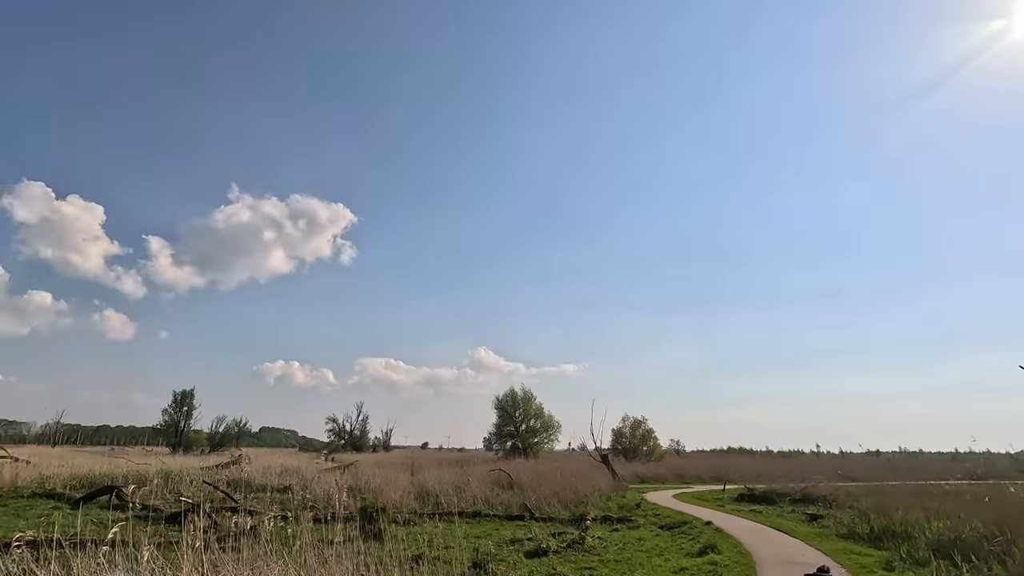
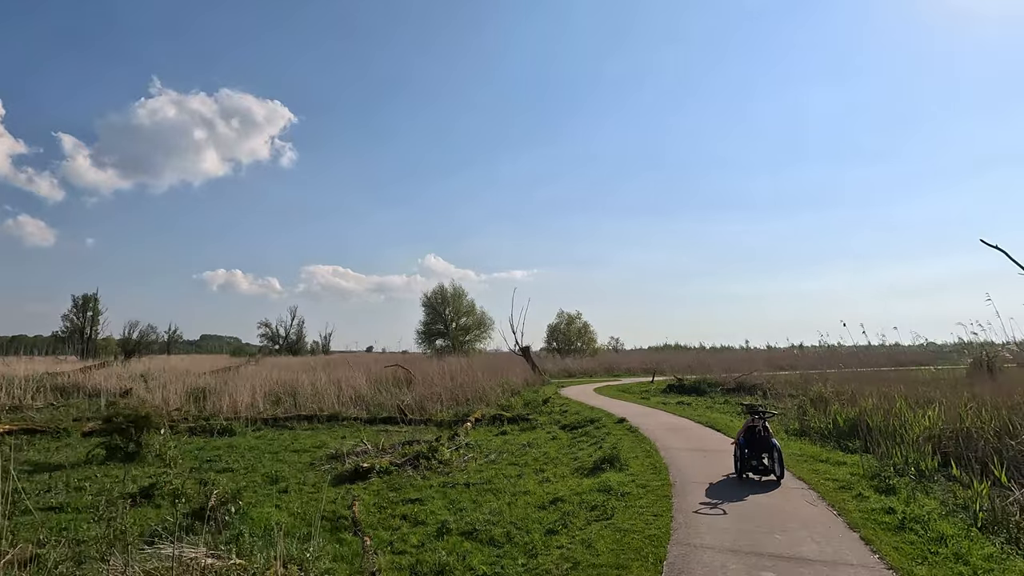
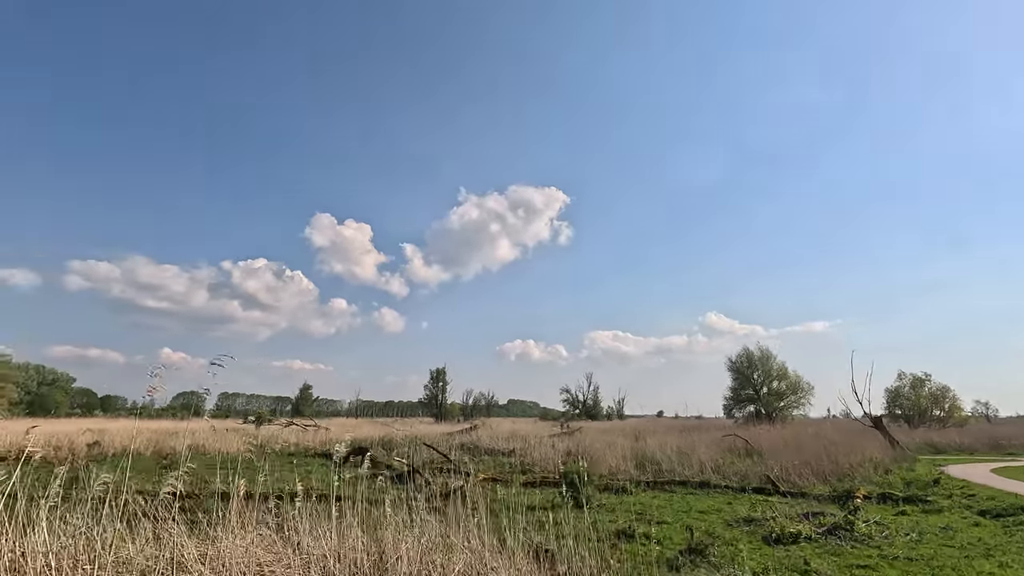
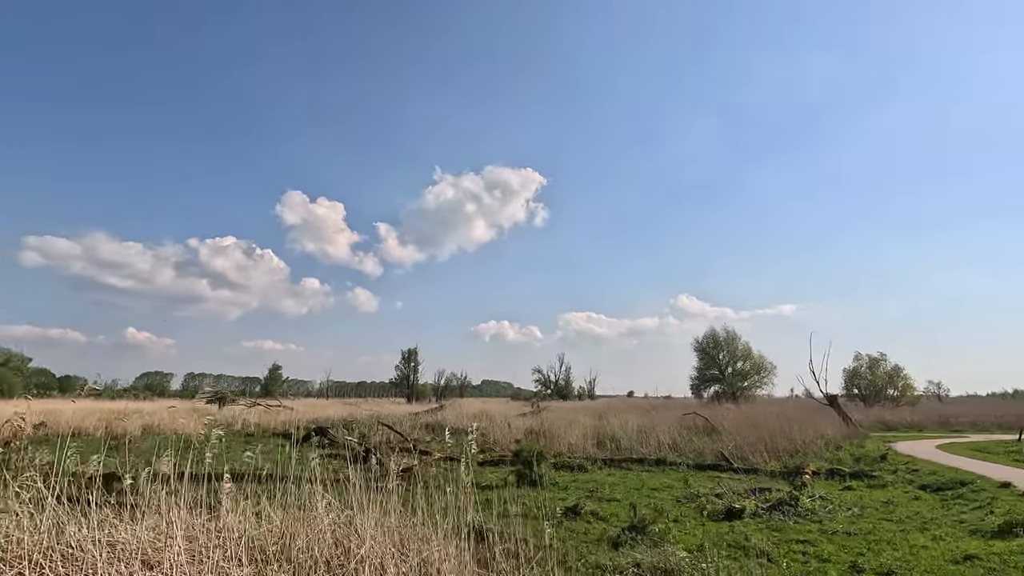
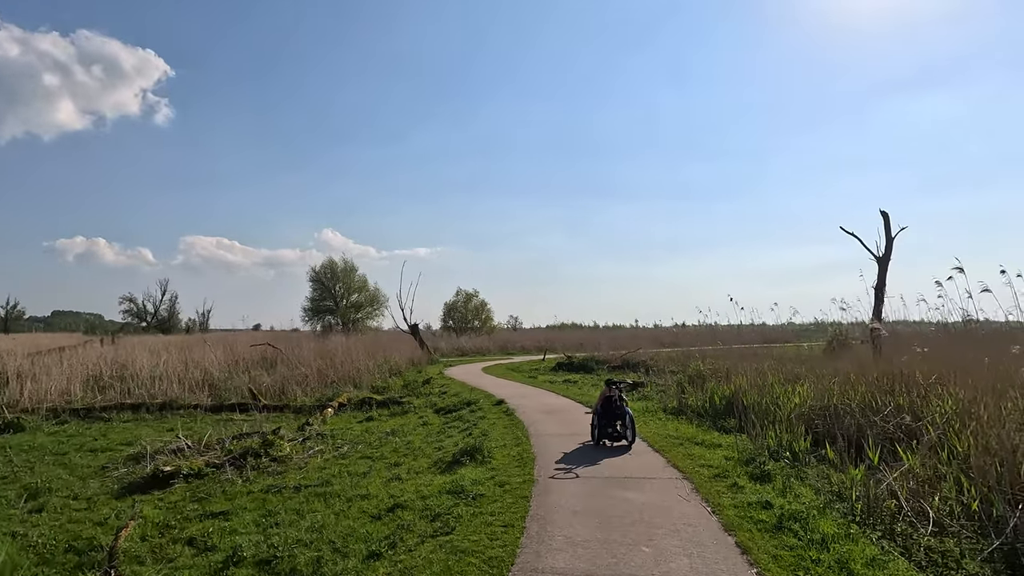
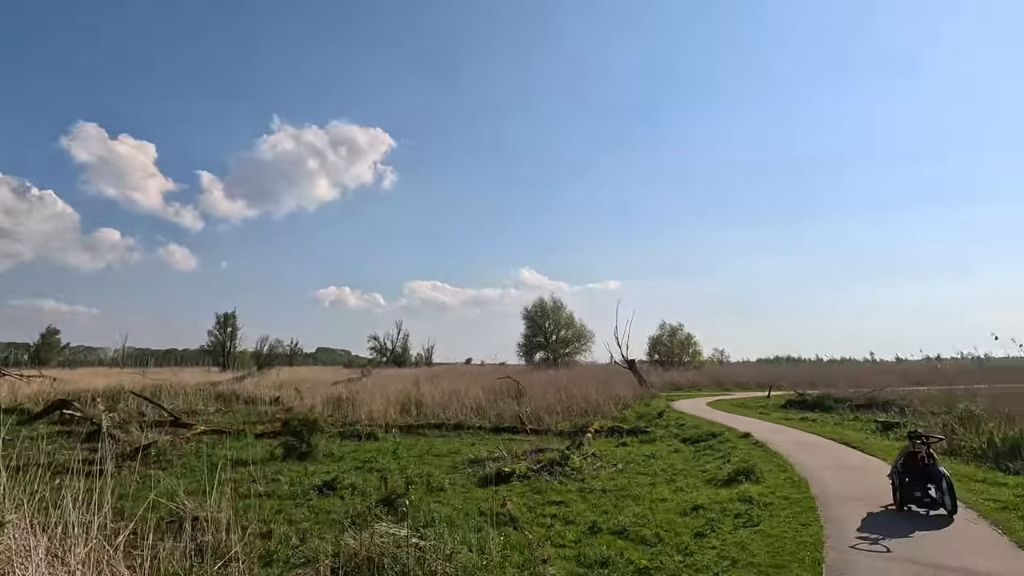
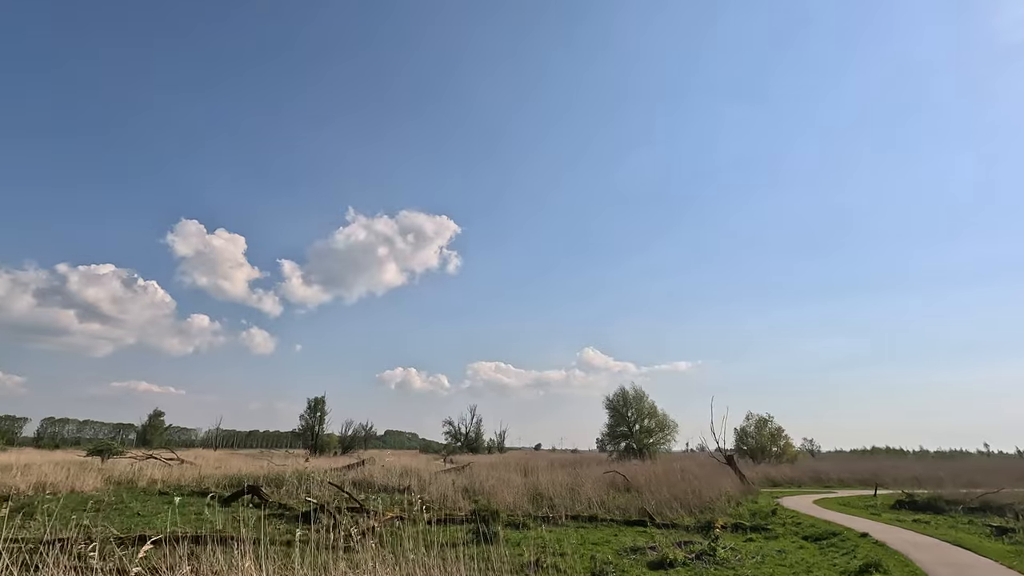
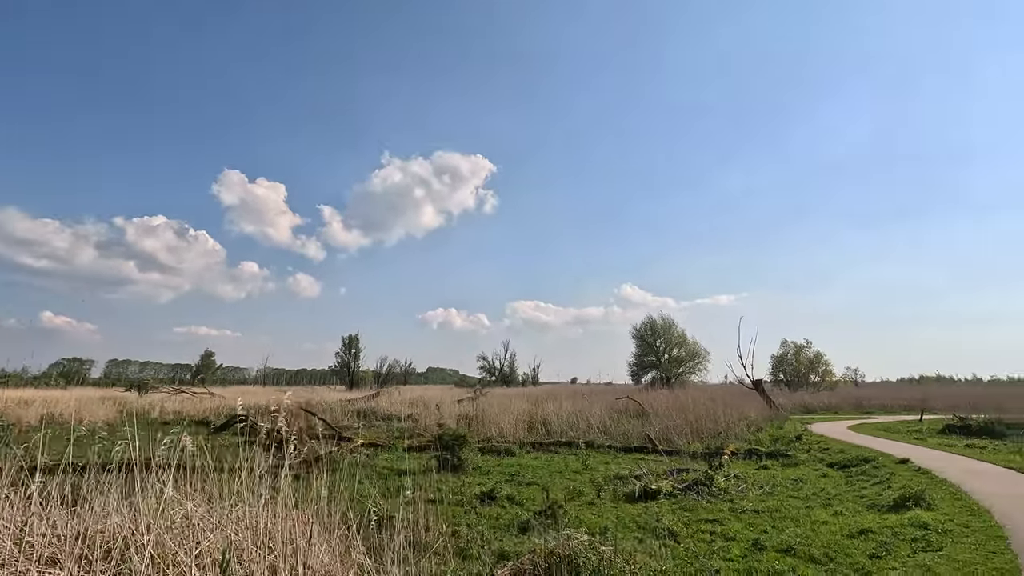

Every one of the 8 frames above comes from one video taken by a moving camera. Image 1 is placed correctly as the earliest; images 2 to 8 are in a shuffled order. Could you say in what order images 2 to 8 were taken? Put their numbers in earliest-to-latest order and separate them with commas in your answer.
7, 3, 4, 8, 6, 2, 5
